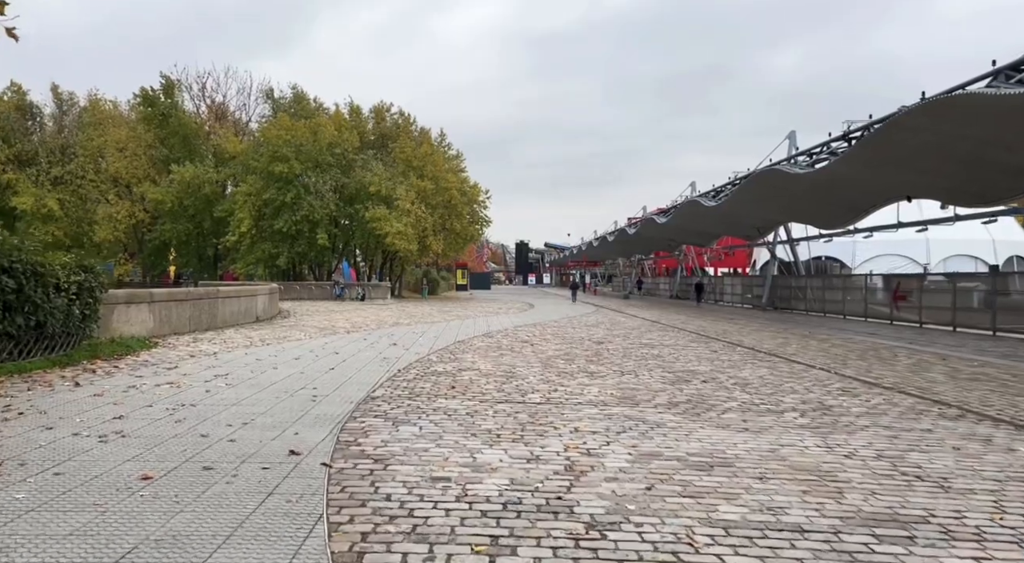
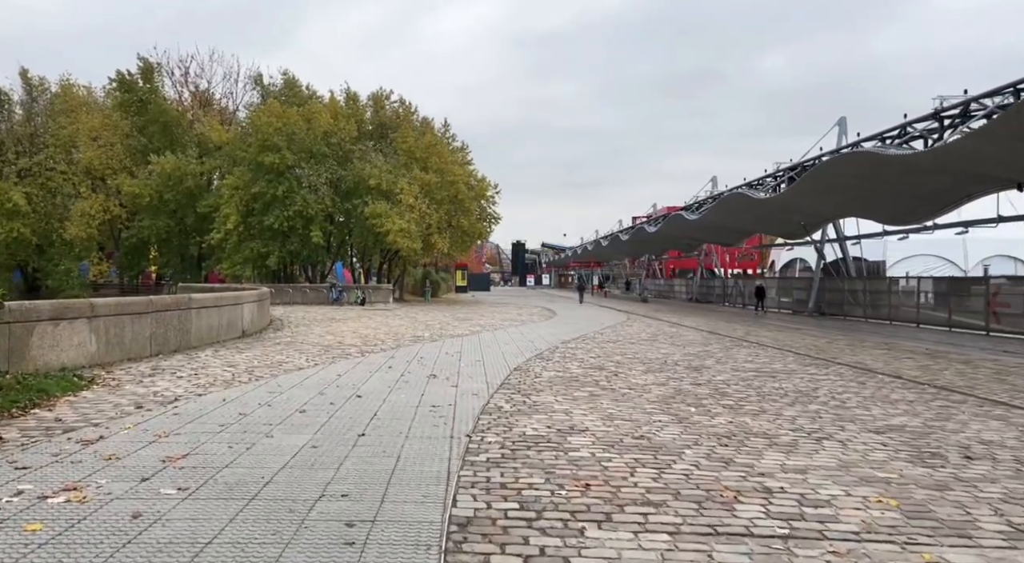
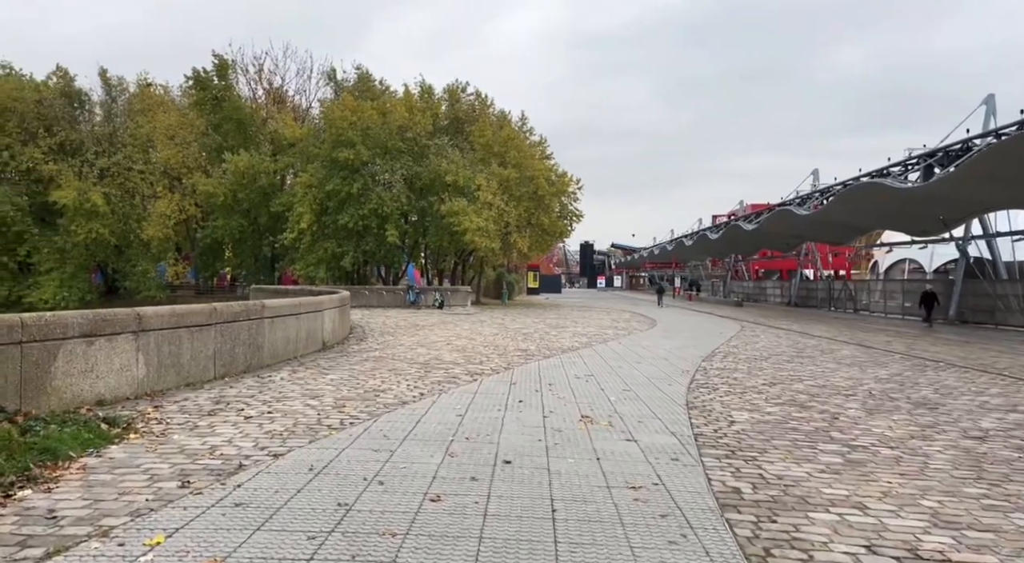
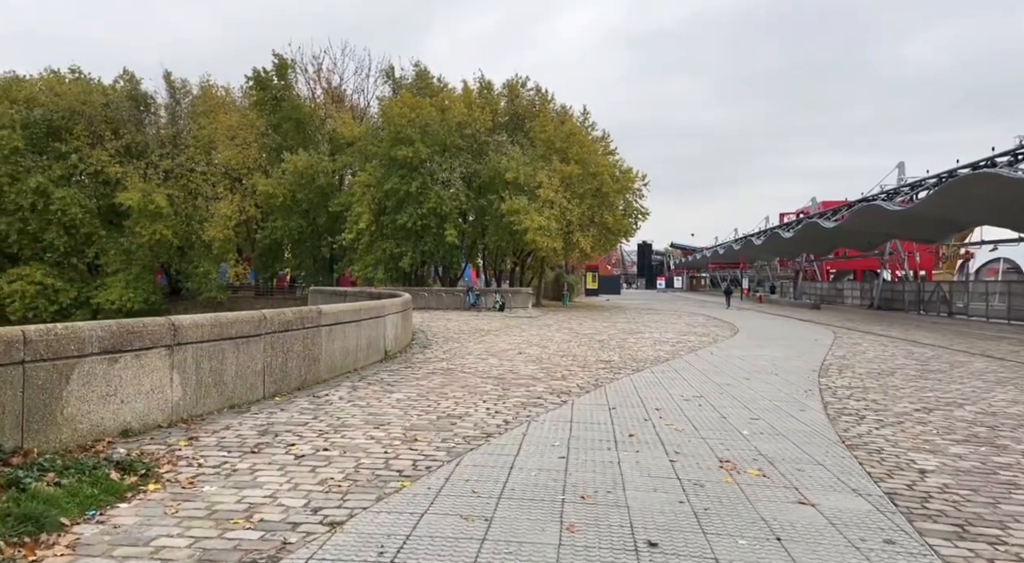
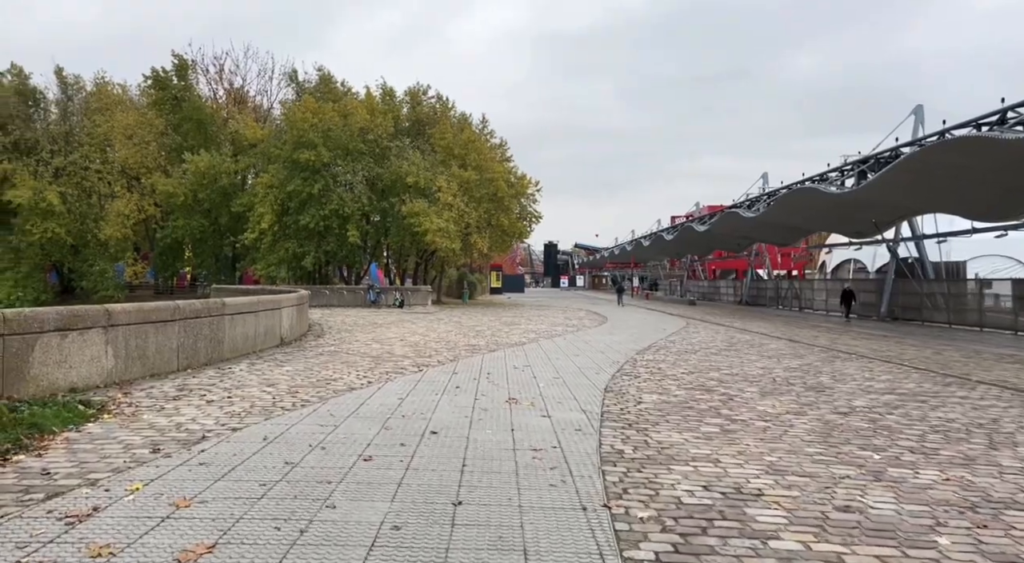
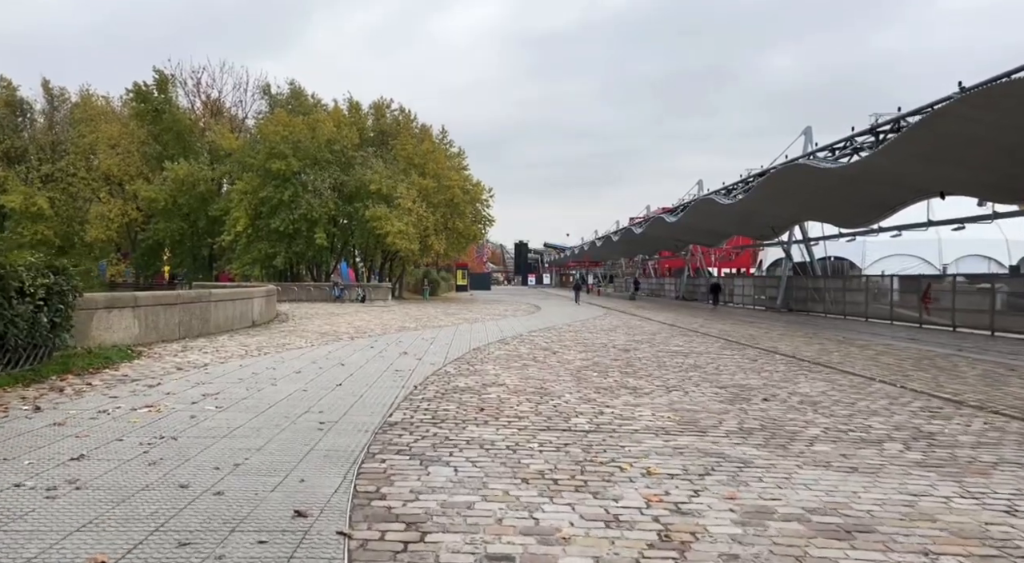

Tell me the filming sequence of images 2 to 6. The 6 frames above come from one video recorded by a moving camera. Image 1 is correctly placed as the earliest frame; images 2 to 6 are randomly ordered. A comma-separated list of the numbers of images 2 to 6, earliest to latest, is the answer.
6, 2, 5, 3, 4
